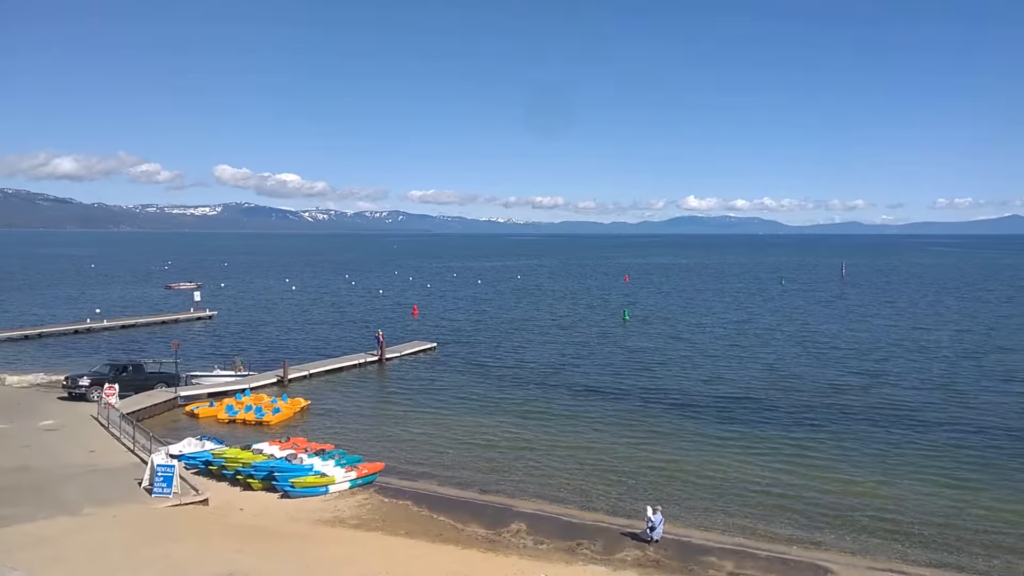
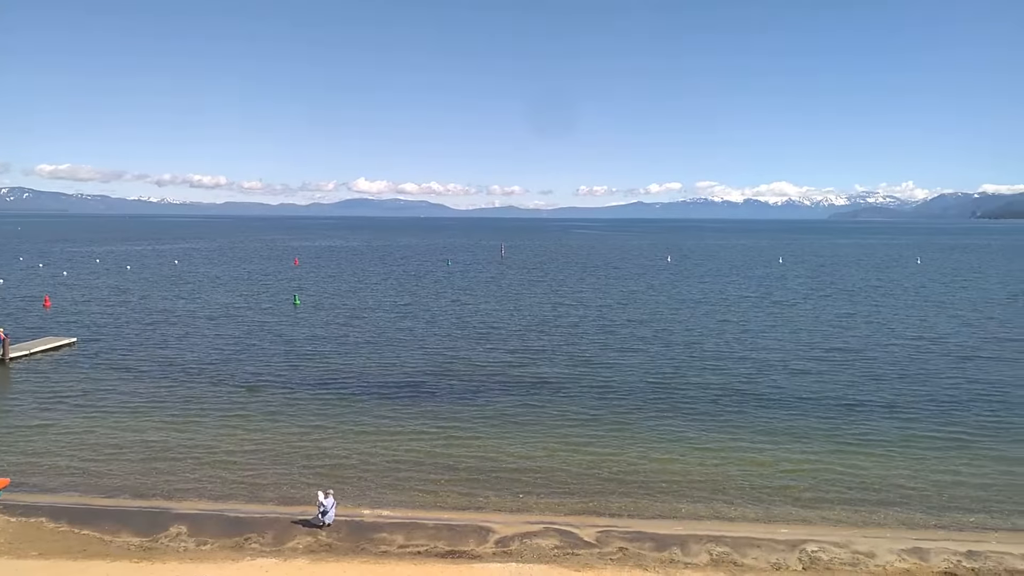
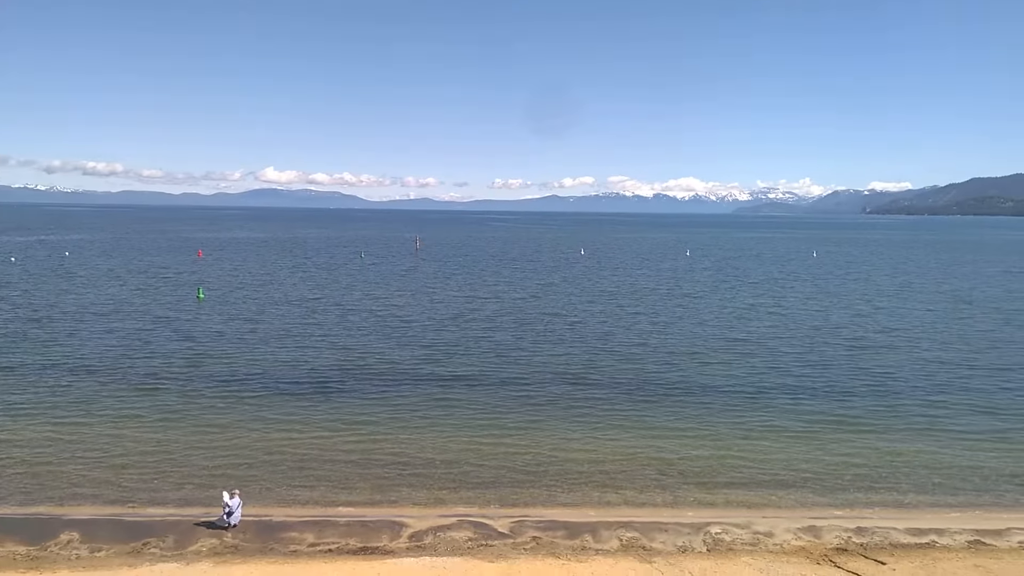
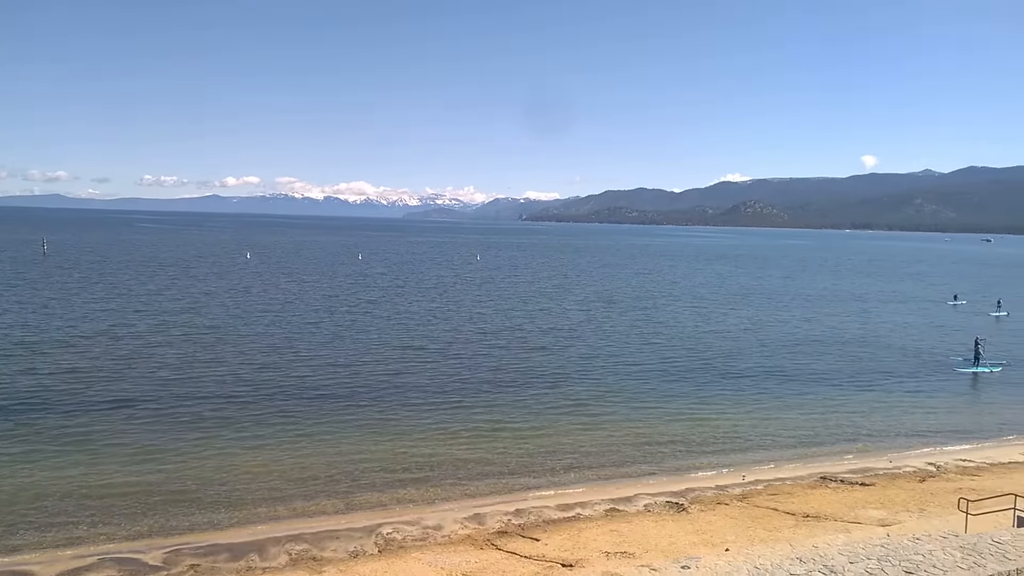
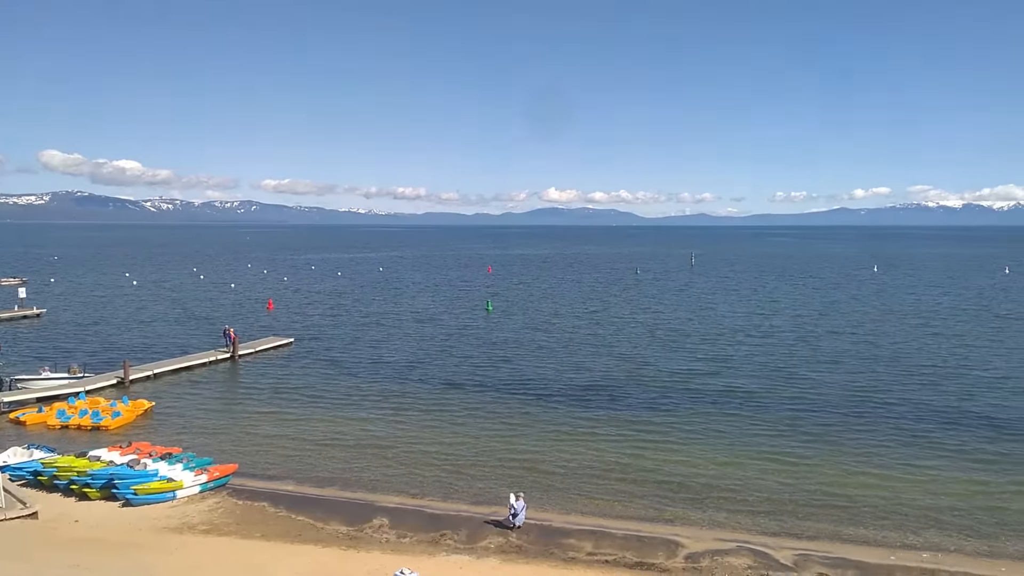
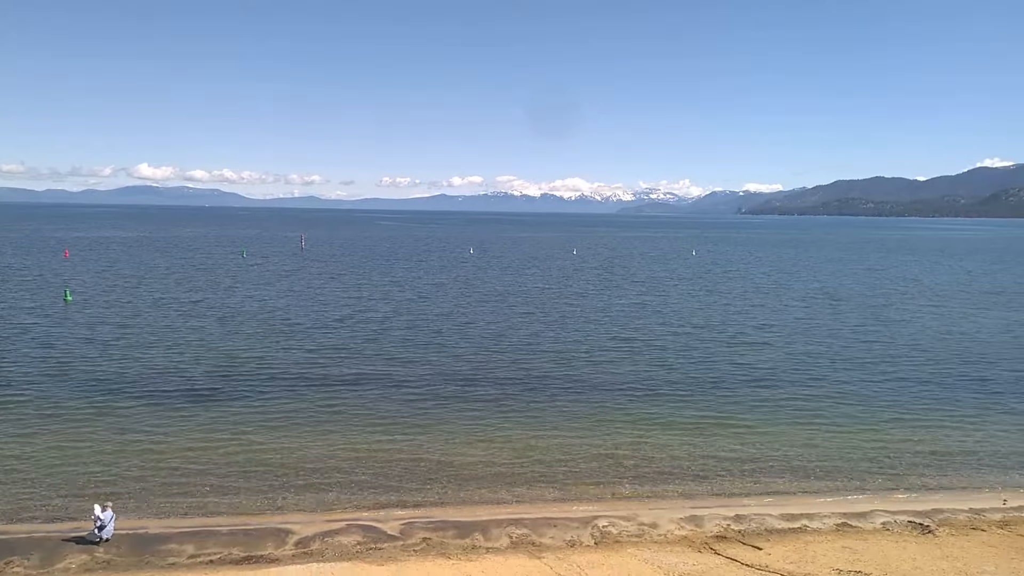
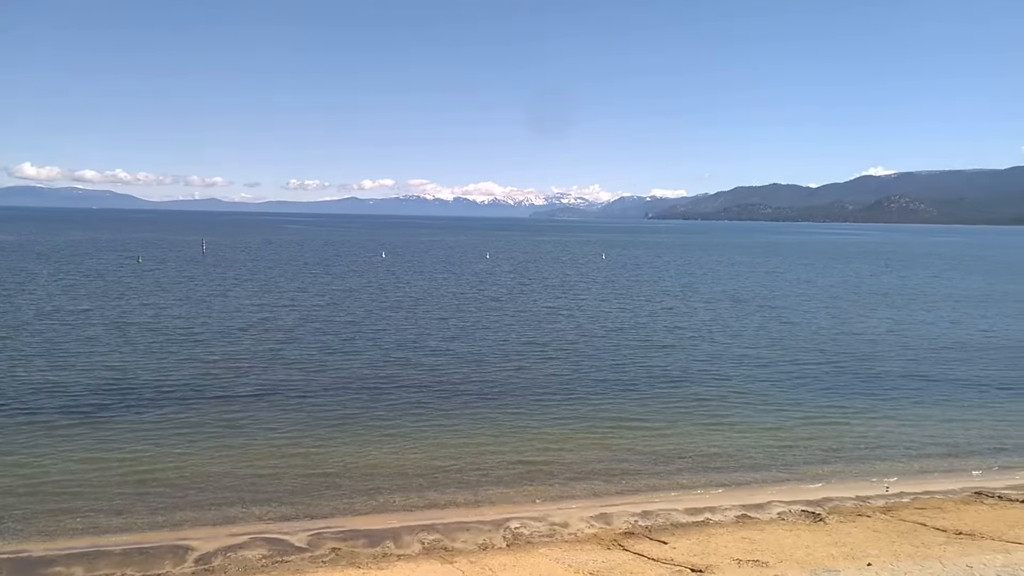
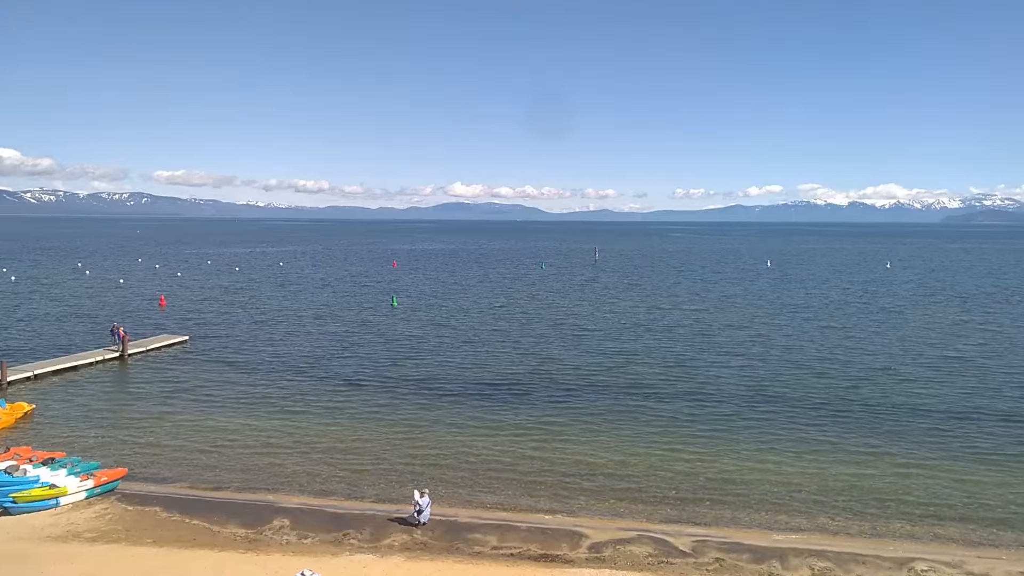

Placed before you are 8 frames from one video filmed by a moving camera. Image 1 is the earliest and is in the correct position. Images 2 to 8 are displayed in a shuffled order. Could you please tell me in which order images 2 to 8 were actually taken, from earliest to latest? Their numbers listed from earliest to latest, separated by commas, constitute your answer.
5, 8, 2, 3, 6, 7, 4
